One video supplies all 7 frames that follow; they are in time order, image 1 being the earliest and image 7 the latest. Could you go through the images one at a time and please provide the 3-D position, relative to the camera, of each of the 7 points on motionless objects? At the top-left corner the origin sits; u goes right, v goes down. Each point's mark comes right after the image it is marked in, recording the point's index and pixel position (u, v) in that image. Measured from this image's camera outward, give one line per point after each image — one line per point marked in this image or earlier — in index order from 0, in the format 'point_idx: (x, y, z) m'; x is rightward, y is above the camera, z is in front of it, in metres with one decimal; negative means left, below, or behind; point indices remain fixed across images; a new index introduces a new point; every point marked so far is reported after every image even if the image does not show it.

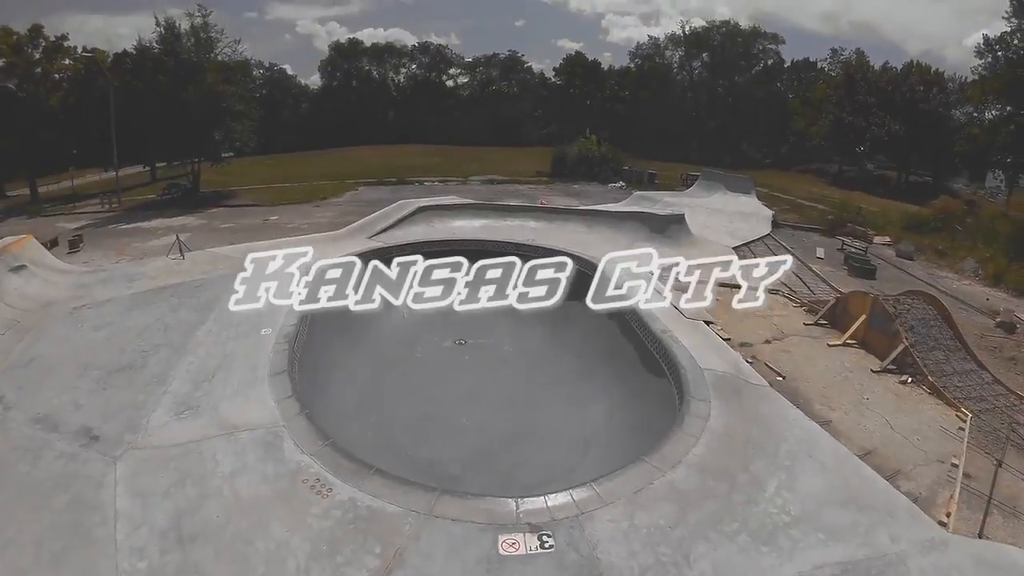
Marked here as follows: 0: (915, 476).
0: (+3.7, -1.8, +10.2) m
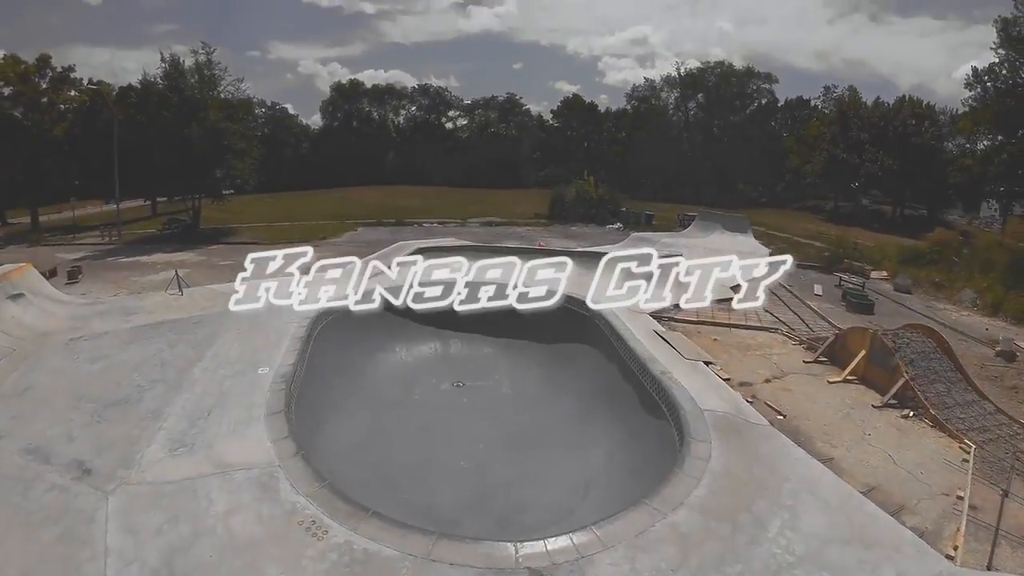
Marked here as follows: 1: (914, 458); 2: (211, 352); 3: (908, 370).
0: (+3.7, -2.0, +10.0) m
1: (+4.0, -1.7, +10.9) m
2: (-3.3, -0.7, +12.3) m
3: (+4.2, -0.9, +11.6) m
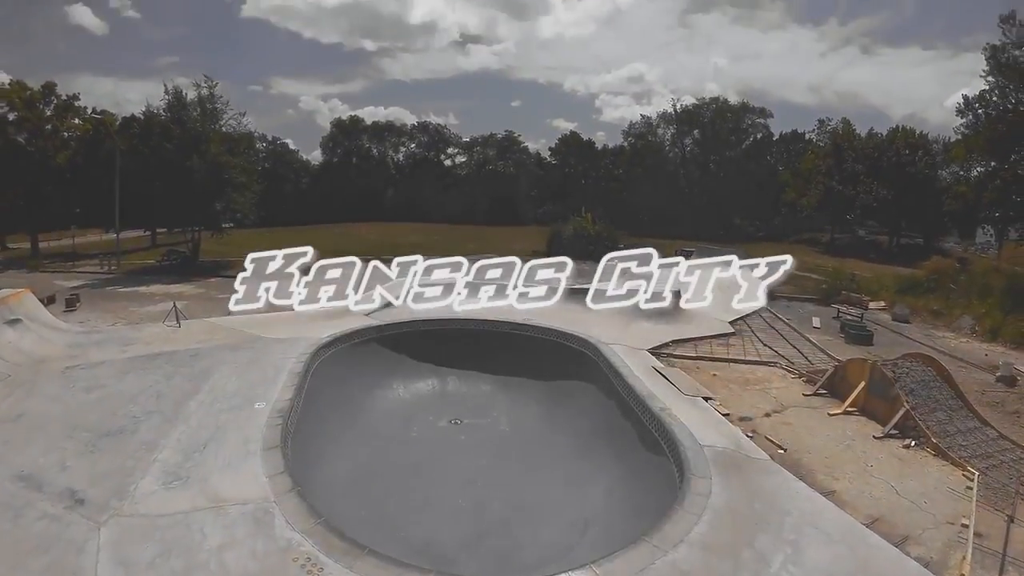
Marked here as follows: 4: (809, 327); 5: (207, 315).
0: (+3.7, -2.2, +9.9) m
1: (+3.9, -1.9, +10.8) m
2: (-3.4, -1.1, +12.2) m
3: (+4.1, -1.2, +11.5) m
4: (+3.3, -0.4, +12.4) m
5: (-3.4, -0.3, +12.3) m
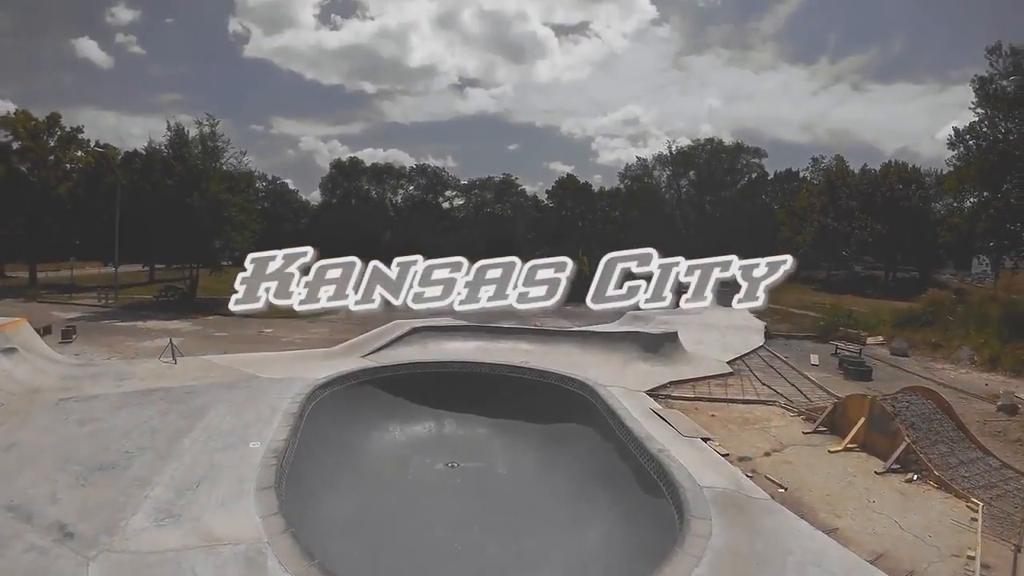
0: (+3.7, -2.4, +9.7) m
1: (+3.9, -2.2, +10.6) m
2: (-3.4, -1.5, +12.1) m
3: (+4.1, -1.5, +11.5) m
4: (+3.3, -0.9, +12.3) m
5: (-3.4, -0.7, +12.2) m
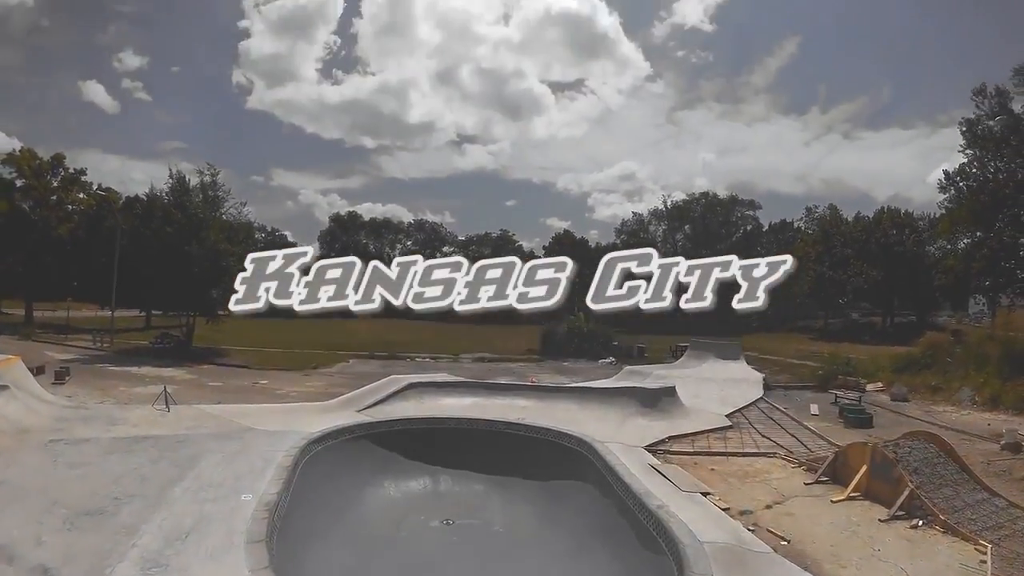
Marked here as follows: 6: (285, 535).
0: (+3.7, -2.6, +9.4) m
1: (+3.9, -2.5, +10.3) m
2: (-3.4, -2.0, +11.9) m
3: (+4.1, -1.9, +11.3) m
4: (+3.3, -1.4, +12.2) m
5: (-3.5, -1.2, +12.1) m
6: (-2.3, -2.5, +11.3) m
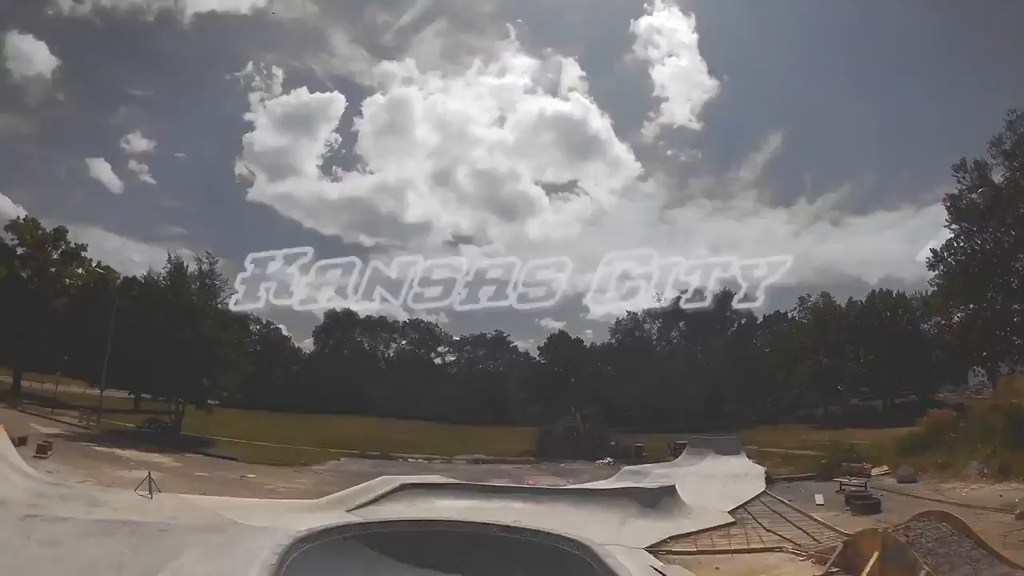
0: (+3.7, -2.9, +8.8) m
1: (+3.9, -3.0, +9.8) m
2: (-3.5, -2.8, +11.3) m
3: (+4.1, -2.7, +10.8) m
4: (+3.2, -2.3, +11.8) m
5: (-3.5, -2.1, +11.7) m
6: (-2.3, -3.2, +10.7) m
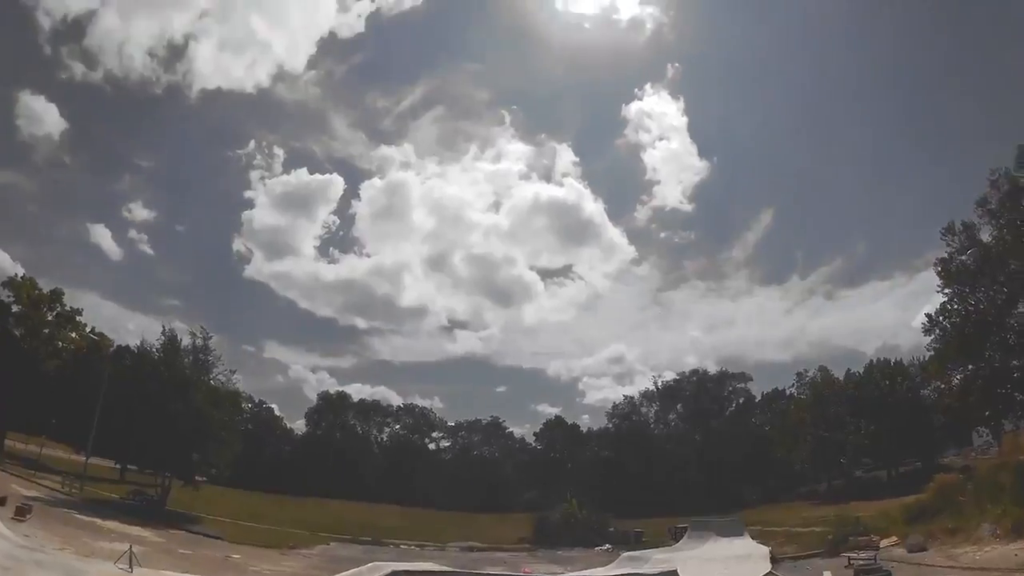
0: (+3.6, -3.1, +8.3) m
1: (+3.9, -3.4, +9.2) m
2: (-3.5, -3.4, +10.7) m
3: (+4.0, -3.2, +10.3) m
4: (+3.2, -3.0, +11.4) m
5: (-3.5, -2.8, +11.2) m
6: (-2.3, -3.7, +10.0) m
